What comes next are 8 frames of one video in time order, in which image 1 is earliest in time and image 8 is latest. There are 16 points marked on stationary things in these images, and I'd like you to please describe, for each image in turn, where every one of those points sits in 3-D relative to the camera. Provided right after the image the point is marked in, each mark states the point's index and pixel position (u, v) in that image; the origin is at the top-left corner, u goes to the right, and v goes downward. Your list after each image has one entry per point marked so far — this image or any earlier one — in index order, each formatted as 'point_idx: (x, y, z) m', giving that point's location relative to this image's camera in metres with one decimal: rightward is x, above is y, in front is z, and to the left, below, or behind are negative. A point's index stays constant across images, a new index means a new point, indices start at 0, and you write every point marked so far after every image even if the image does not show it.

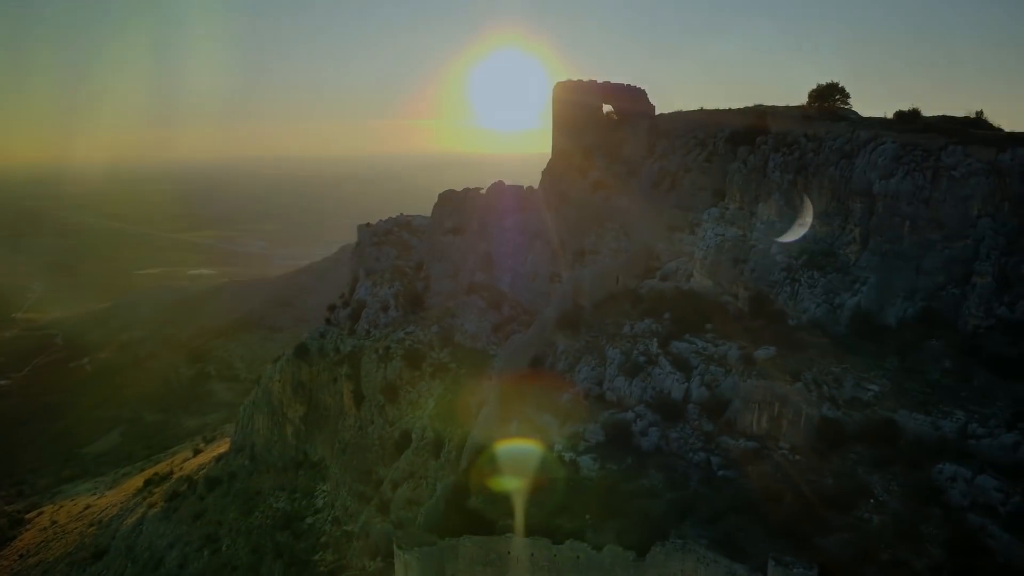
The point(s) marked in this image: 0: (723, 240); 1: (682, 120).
0: (+2.9, +0.7, +16.7) m
1: (+2.7, +2.6, +18.8) m
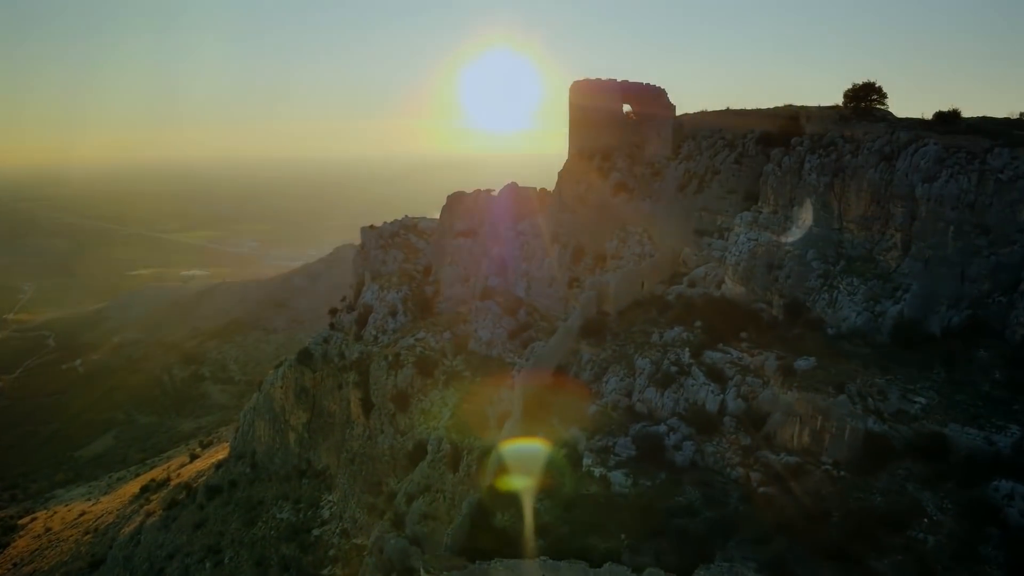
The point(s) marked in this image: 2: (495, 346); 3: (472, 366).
0: (+3.3, +0.6, +16.0) m
1: (+3.0, +2.5, +18.2) m
2: (-0.3, -0.9, +19.7) m
3: (-0.6, -1.3, +19.7) m
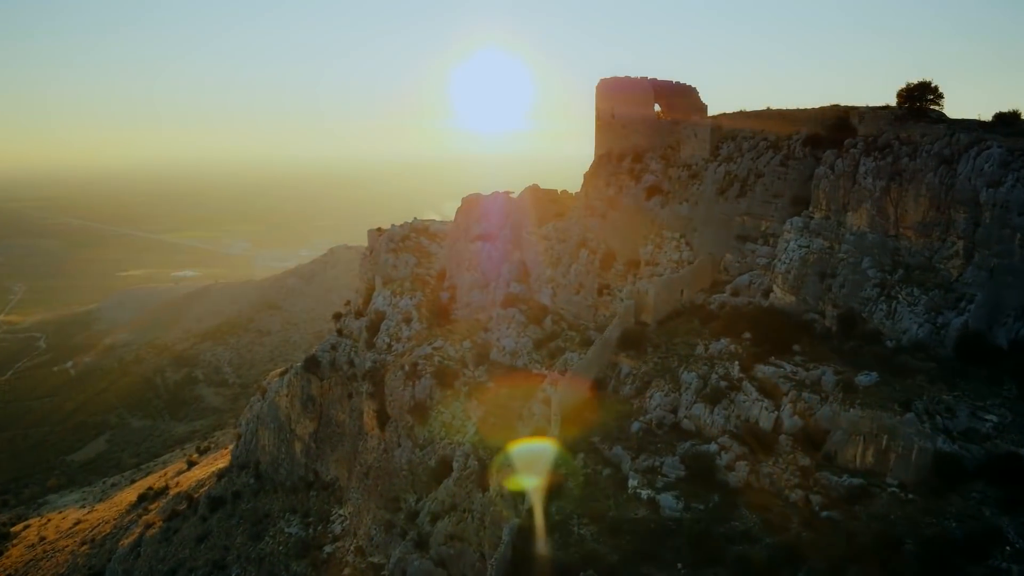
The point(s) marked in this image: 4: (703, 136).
0: (+3.7, +0.5, +15.2) m
1: (+3.4, +2.4, +17.3) m
2: (+0.1, -1.0, +18.8) m
3: (-0.2, -1.4, +18.8) m
4: (+2.8, +2.2, +17.6) m
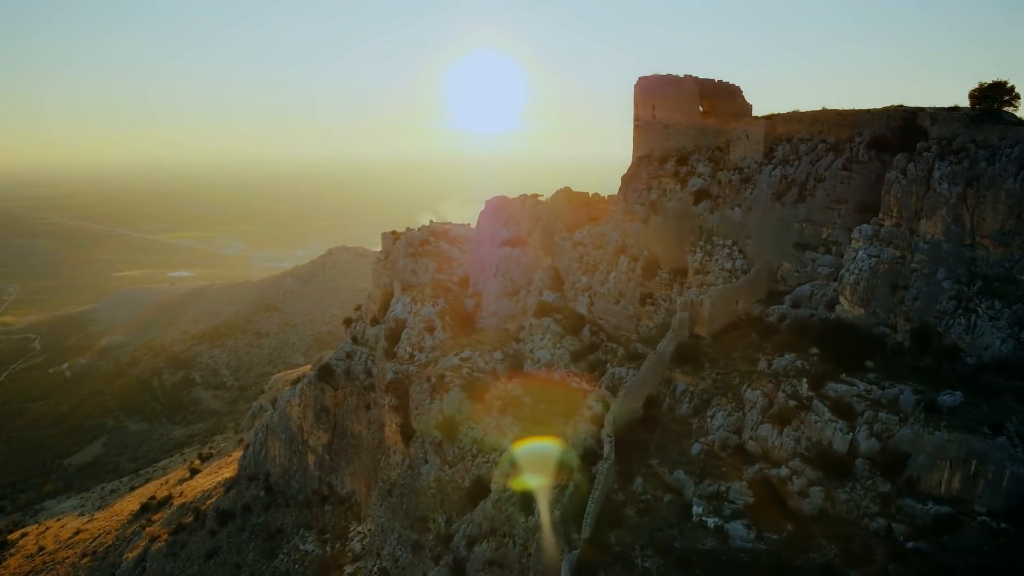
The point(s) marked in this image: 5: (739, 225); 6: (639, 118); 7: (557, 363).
0: (+4.3, +0.3, +14.2) m
1: (+4.0, +2.3, +16.3) m
2: (+0.7, -1.2, +17.8) m
3: (+0.3, -1.5, +17.8) m
4: (+3.4, +2.1, +16.6) m
5: (+3.1, +0.9, +16.4) m
6: (+2.0, +2.7, +19.0) m
7: (+0.7, -1.1, +17.9) m
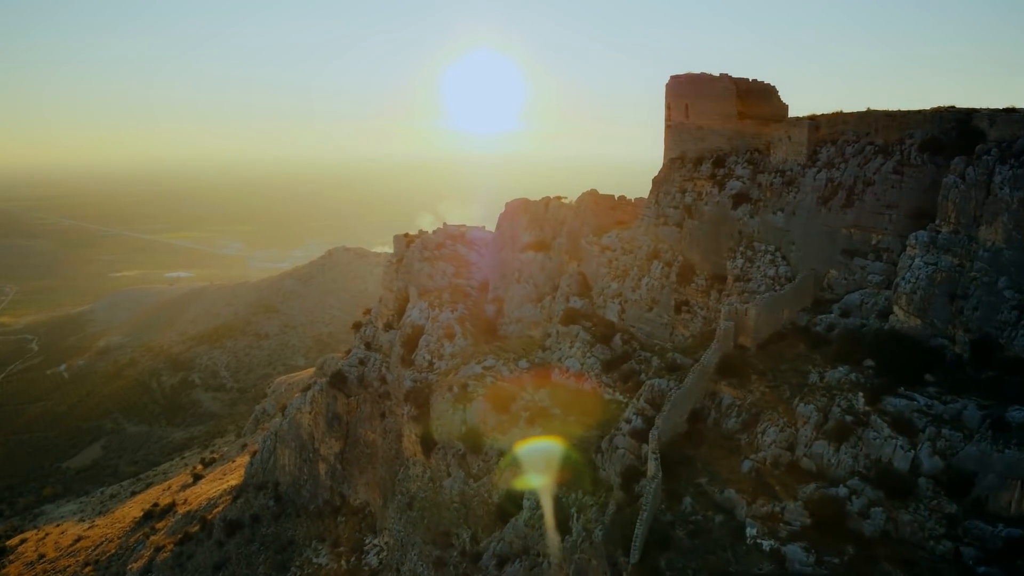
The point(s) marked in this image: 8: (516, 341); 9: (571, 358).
0: (+4.7, +0.2, +13.5) m
1: (+4.4, +2.2, +15.6) m
2: (+1.1, -1.3, +17.1) m
3: (+0.7, -1.6, +17.0) m
4: (+3.8, +2.0, +15.9) m
5: (+3.5, +0.8, +15.7) m
6: (+2.4, +2.6, +18.2) m
7: (+1.1, -1.2, +17.2) m
8: (+0.1, -0.9, +19.8) m
9: (+0.9, -1.0, +17.7) m
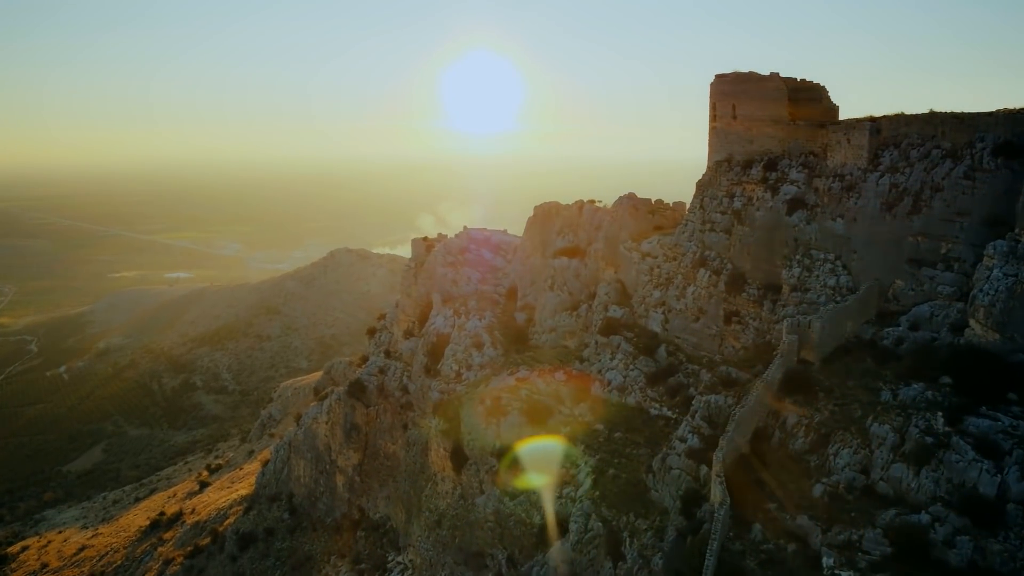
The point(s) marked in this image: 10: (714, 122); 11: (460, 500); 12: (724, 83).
0: (+5.3, +0.1, +12.6) m
1: (+5.0, +2.0, +14.8) m
2: (+1.6, -1.4, +16.2) m
3: (+1.3, -1.8, +16.2) m
4: (+4.3, +1.8, +15.0) m
5: (+4.1, +0.6, +14.9) m
6: (+3.0, +2.5, +17.4) m
7: (+1.6, -1.3, +16.3) m
8: (+0.6, -1.0, +19.0) m
9: (+1.4, -1.2, +16.9) m
10: (+2.9, +2.4, +17.5) m
11: (-0.8, -3.2, +18.2) m
12: (+3.0, +2.9, +17.0) m
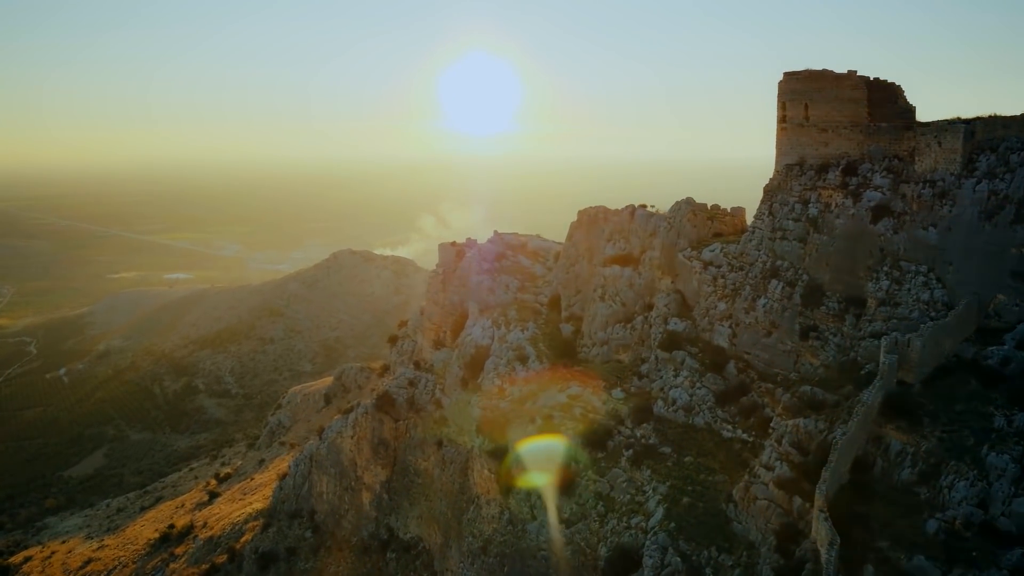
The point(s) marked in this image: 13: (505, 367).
0: (+6.0, -0.1, +11.6) m
1: (+5.7, +1.9, +13.7) m
2: (+2.4, -1.6, +15.1) m
3: (+2.0, -1.9, +15.1) m
4: (+5.1, +1.7, +13.9) m
5: (+4.8, +0.5, +13.8) m
6: (+3.7, +2.3, +16.3) m
7: (+2.4, -1.5, +15.2) m
8: (+1.4, -1.2, +17.9) m
9: (+2.1, -1.3, +15.8) m
10: (+3.7, +2.3, +16.4) m
11: (0.0, -3.4, +17.0) m
12: (+3.7, +2.8, +15.9) m
13: (-0.1, -1.3, +19.3) m
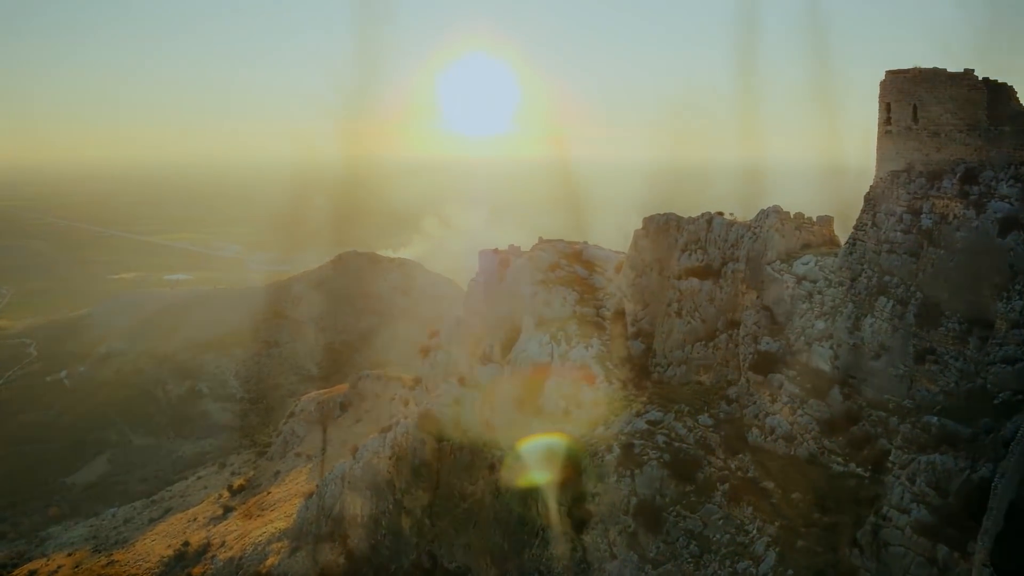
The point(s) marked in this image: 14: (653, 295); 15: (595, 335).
0: (+7.0, -0.3, +10.2) m
1: (+6.7, +1.6, +12.4) m
2: (+3.4, -1.8, +13.8) m
3: (+3.0, -2.1, +13.7) m
4: (+6.1, +1.4, +12.6) m
5: (+5.8, +0.2, +12.5) m
6: (+4.7, +2.1, +15.0) m
7: (+3.4, -1.7, +13.9) m
8: (+2.3, -1.4, +16.5) m
9: (+3.1, -1.5, +14.4) m
10: (+4.7, +2.0, +15.1) m
11: (+0.9, -3.6, +15.7) m
12: (+4.7, +2.5, +14.6) m
13: (+0.9, -1.5, +18.0) m
14: (+2.1, -0.1, +18.7) m
15: (+1.3, -0.8, +18.9) m
